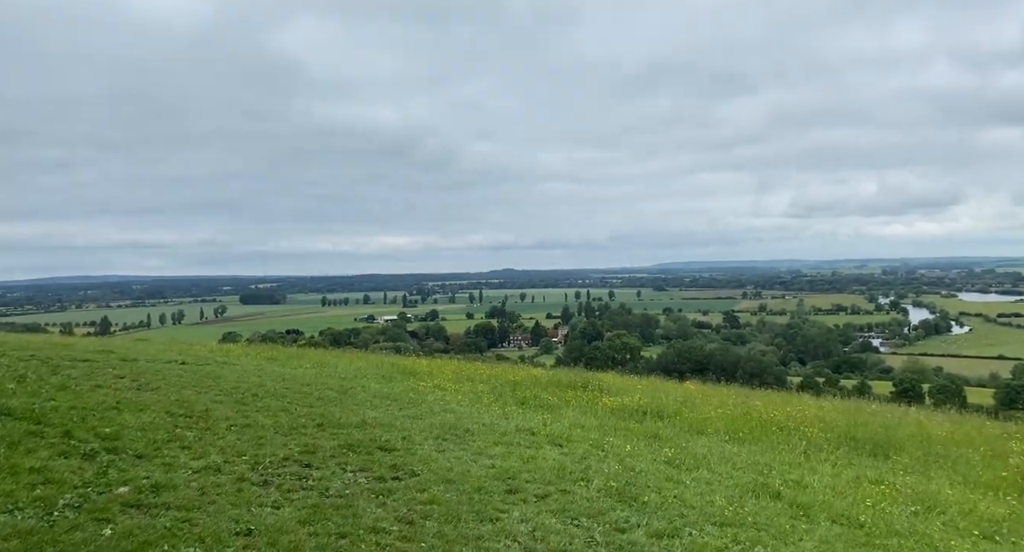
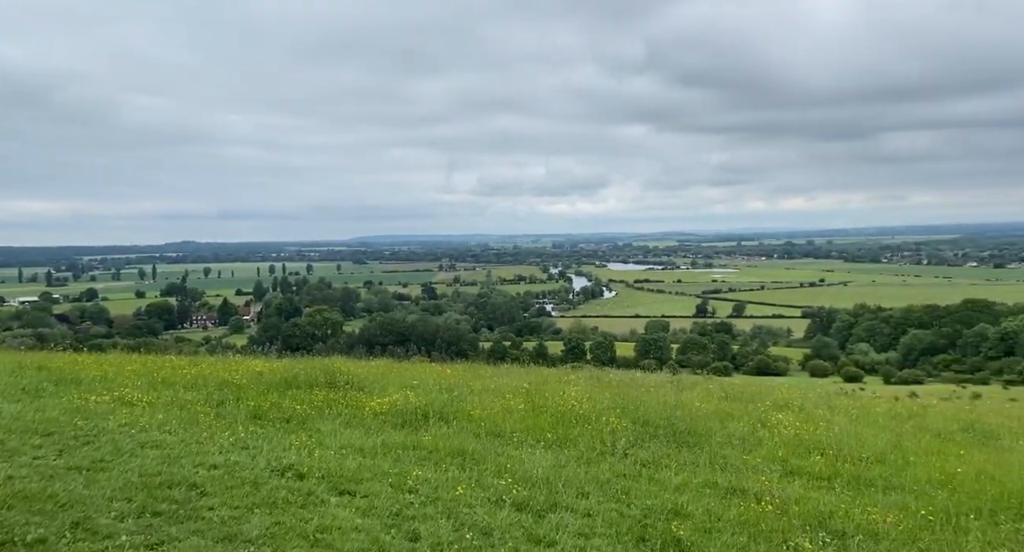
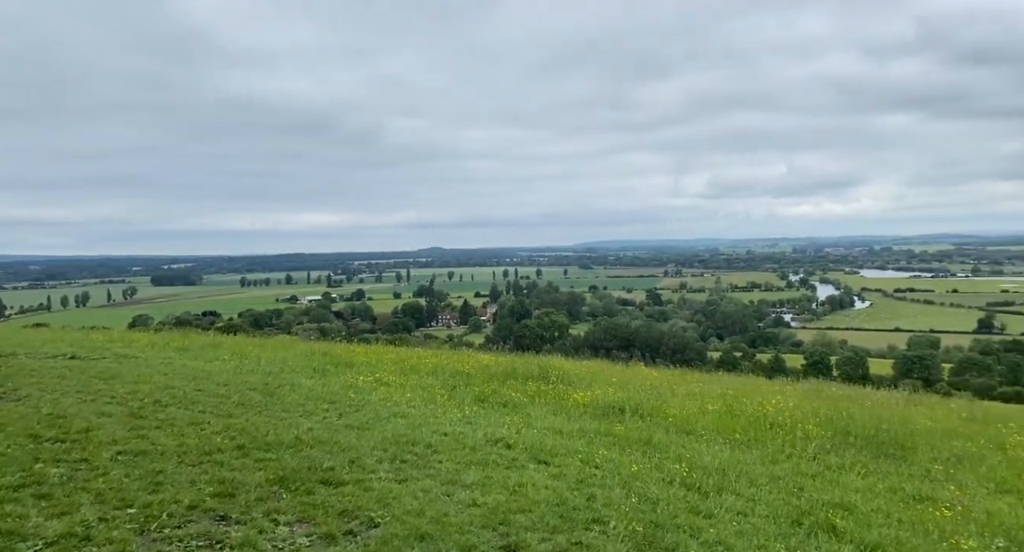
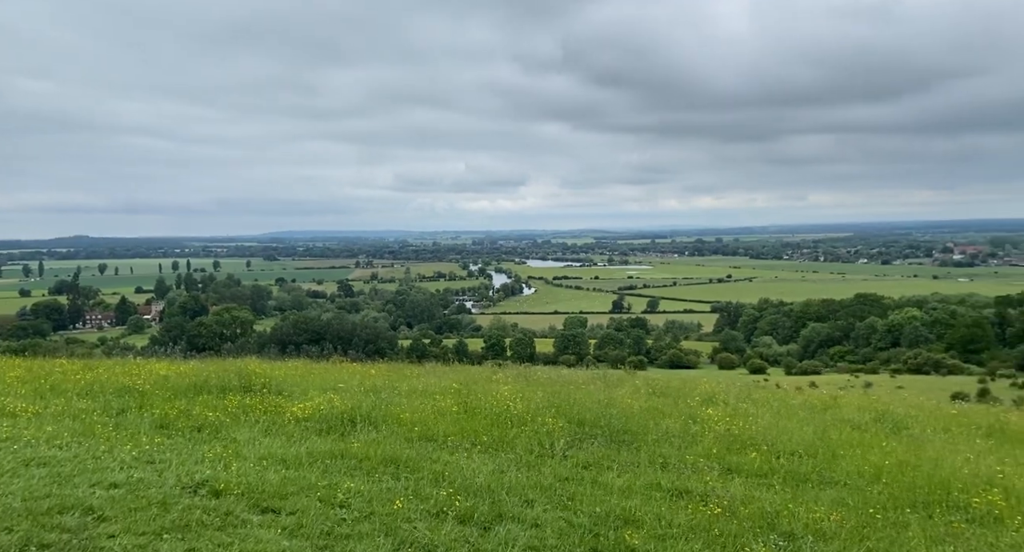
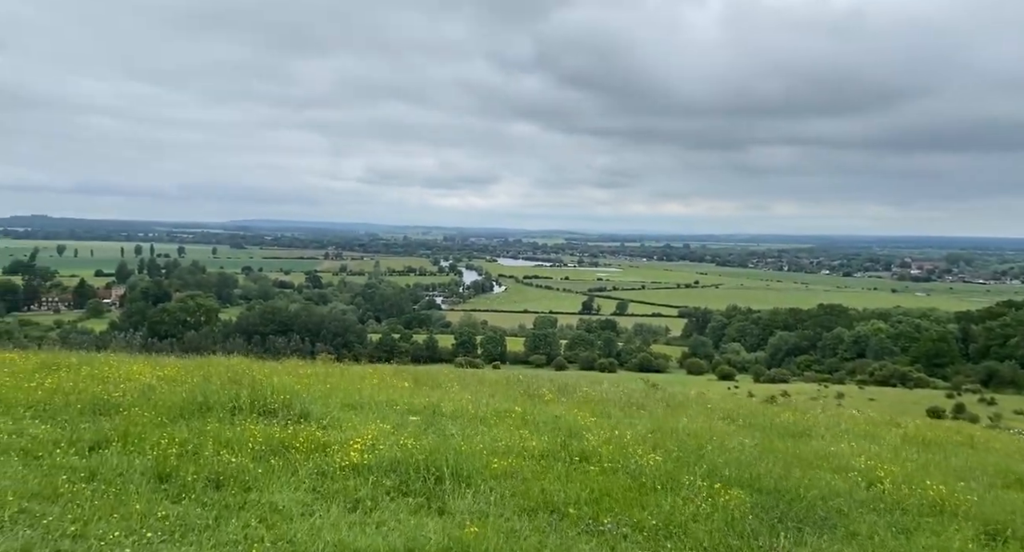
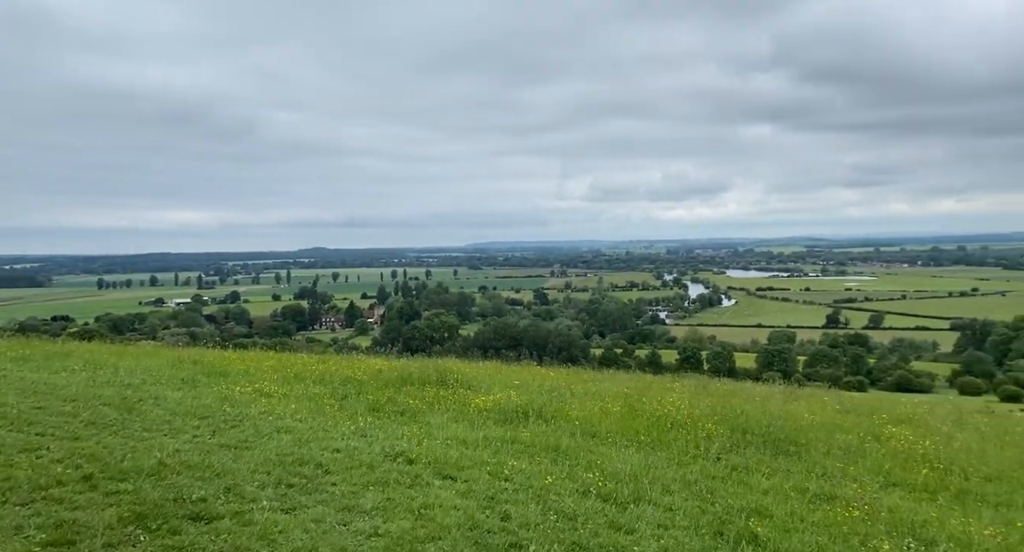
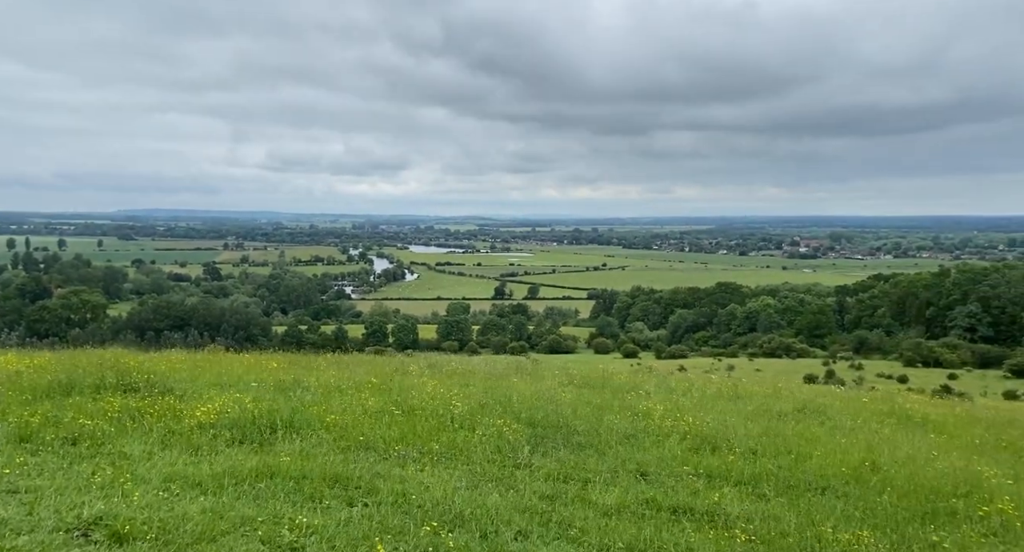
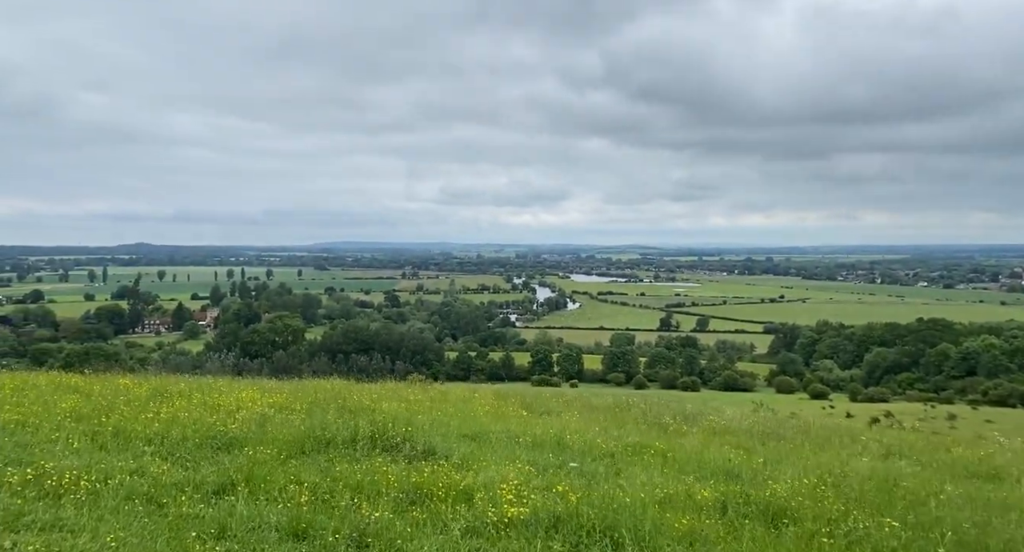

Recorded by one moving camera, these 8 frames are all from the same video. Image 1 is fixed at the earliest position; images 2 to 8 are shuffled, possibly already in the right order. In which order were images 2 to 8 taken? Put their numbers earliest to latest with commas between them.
3, 6, 2, 4, 7, 5, 8
